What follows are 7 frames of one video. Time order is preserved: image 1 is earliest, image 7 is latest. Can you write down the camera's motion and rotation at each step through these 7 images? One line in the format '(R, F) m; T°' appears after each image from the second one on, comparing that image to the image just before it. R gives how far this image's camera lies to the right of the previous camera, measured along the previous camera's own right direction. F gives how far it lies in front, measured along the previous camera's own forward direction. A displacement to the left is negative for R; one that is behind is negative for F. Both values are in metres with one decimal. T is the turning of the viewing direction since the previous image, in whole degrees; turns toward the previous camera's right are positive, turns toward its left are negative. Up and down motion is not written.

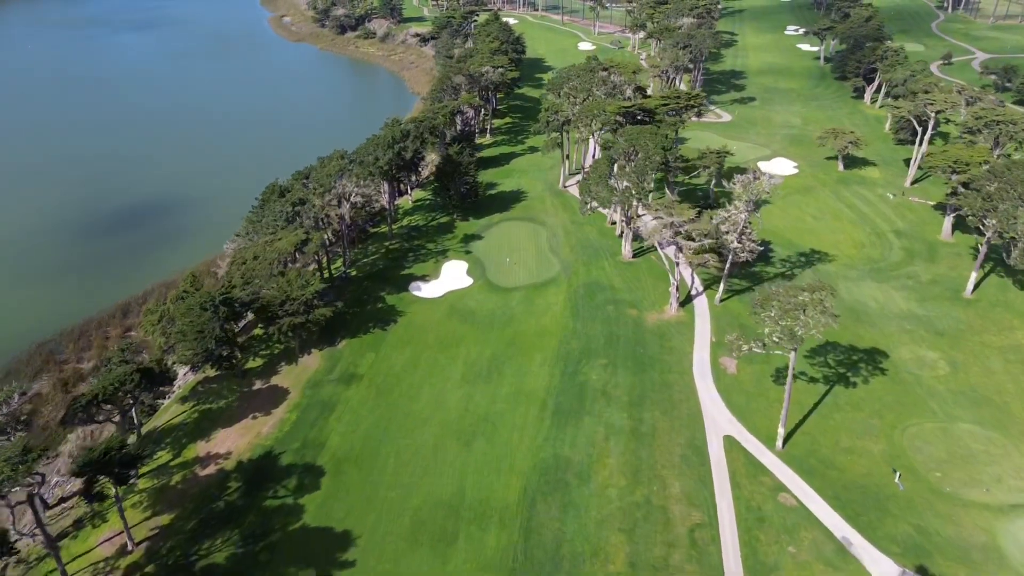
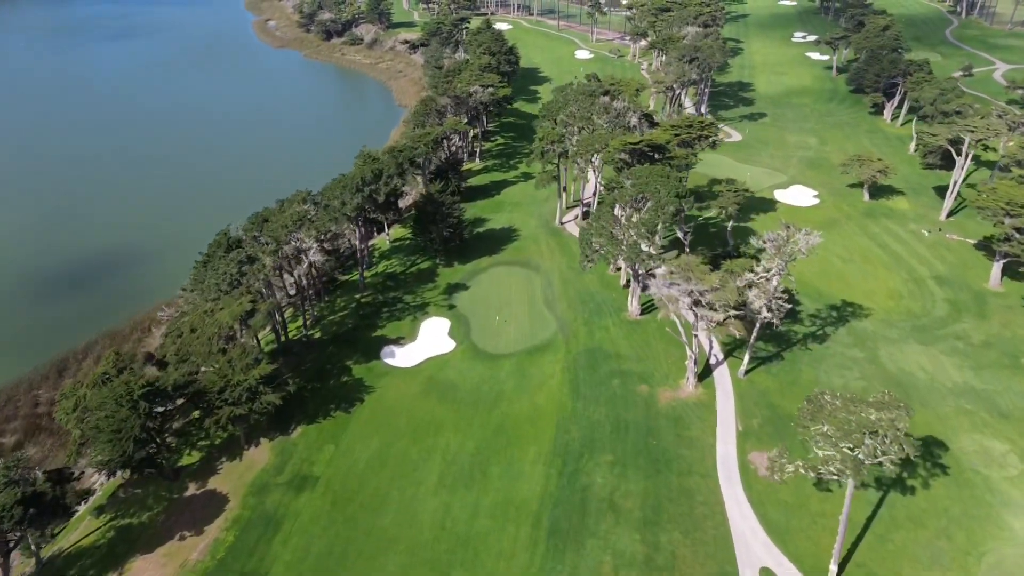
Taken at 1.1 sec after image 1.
(+0.5, +8.2) m; 0°
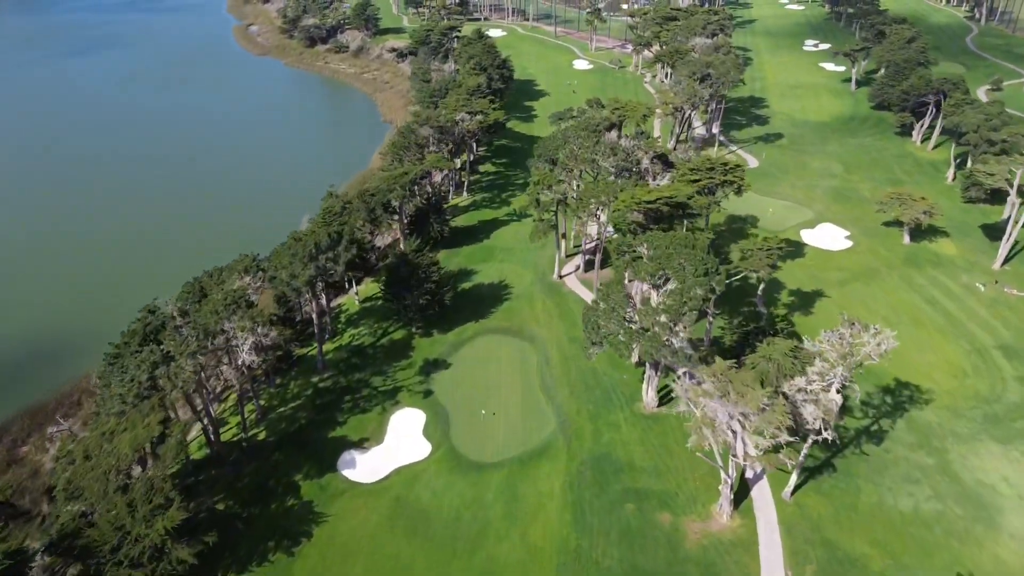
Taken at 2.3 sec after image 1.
(+0.4, +9.4) m; 0°
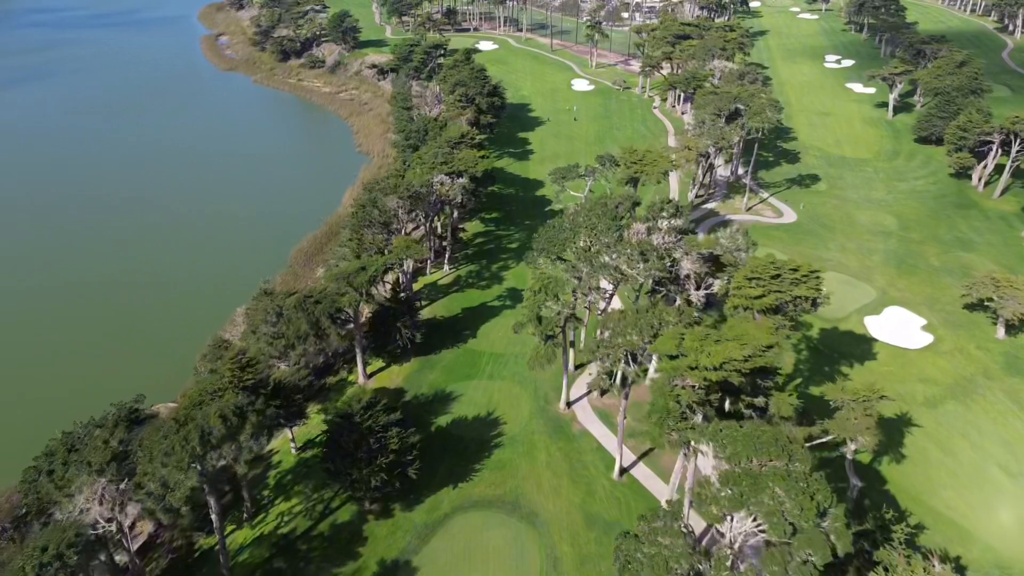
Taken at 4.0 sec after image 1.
(+0.1, +14.3) m; +1°
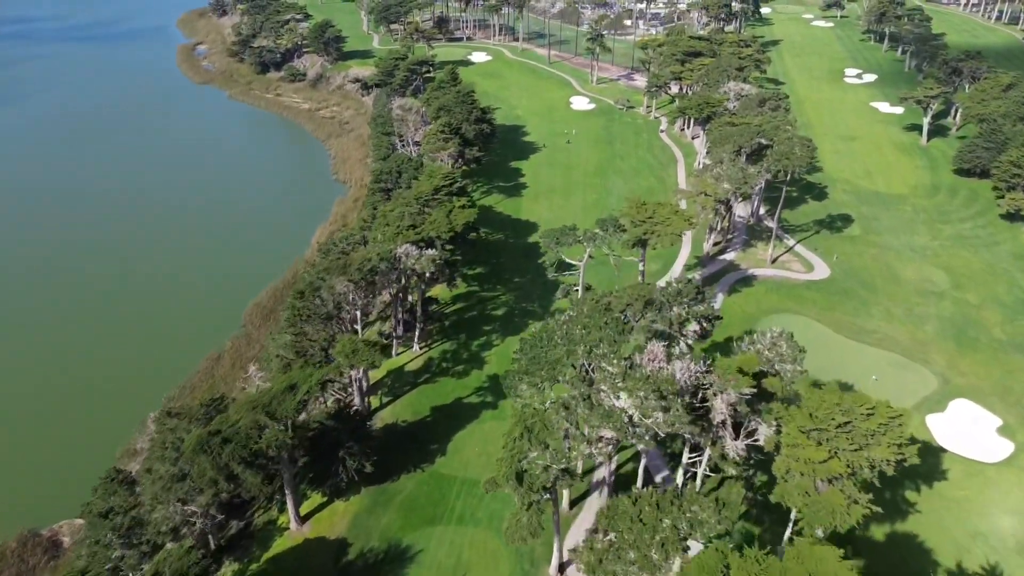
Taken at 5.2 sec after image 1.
(+1.2, +10.4) m; 0°
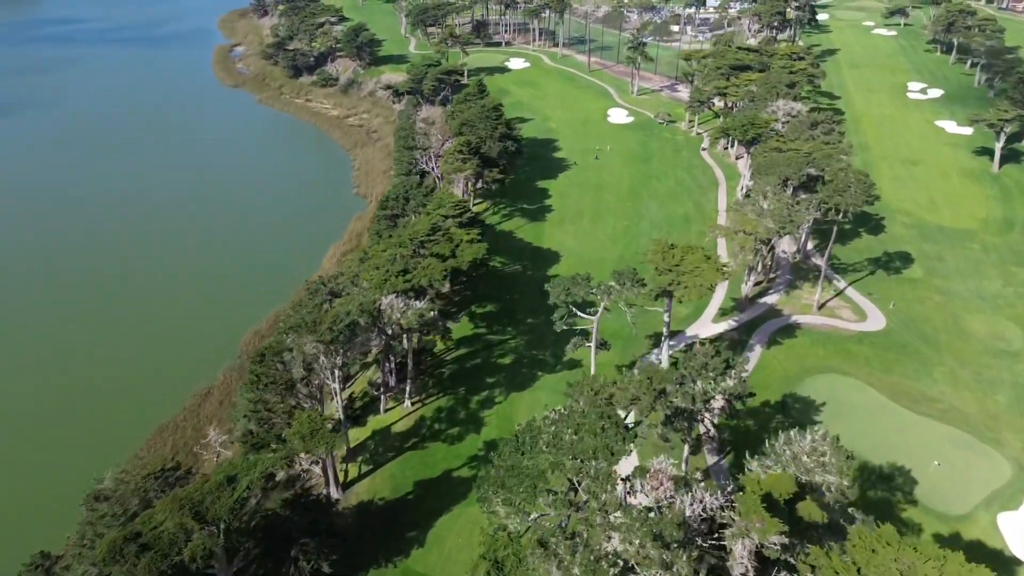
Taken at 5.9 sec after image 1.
(+2.2, +5.8) m; -3°
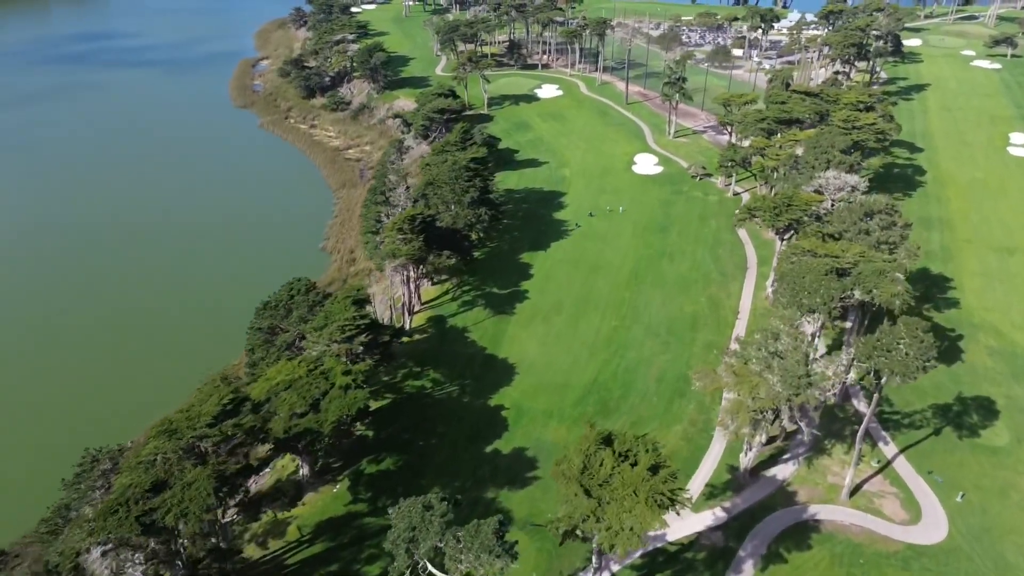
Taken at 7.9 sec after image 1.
(+8.9, +15.7) m; -6°
